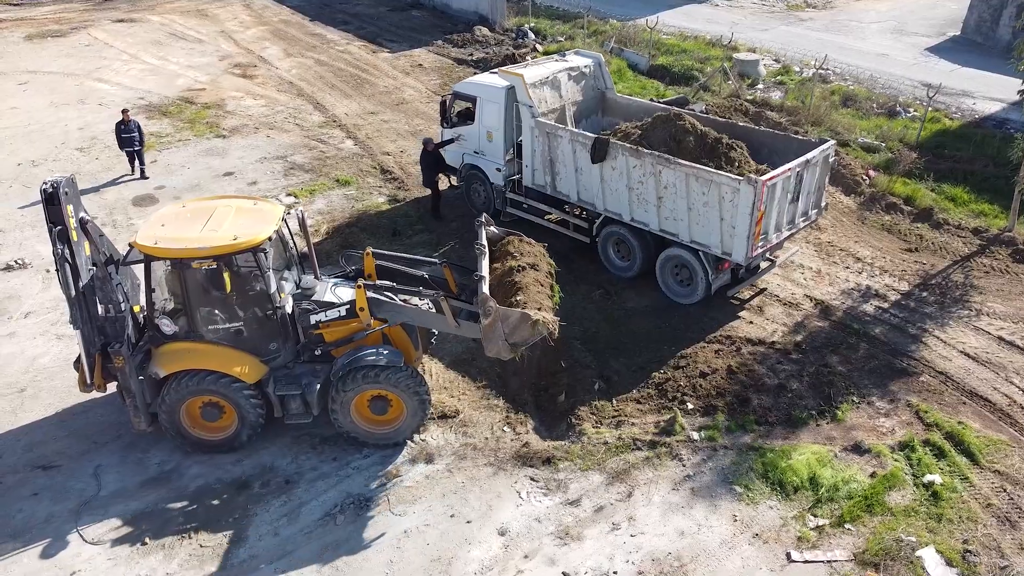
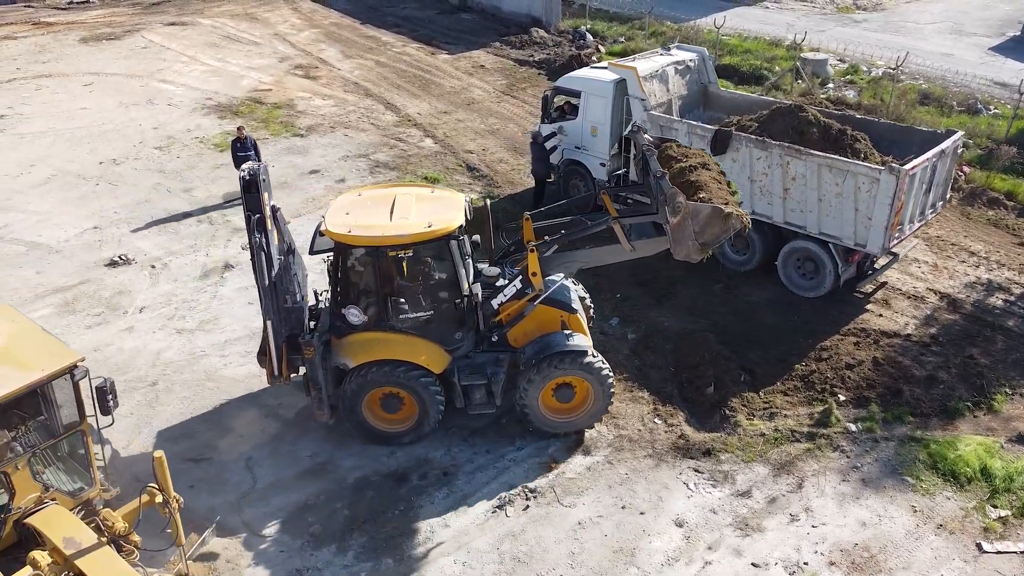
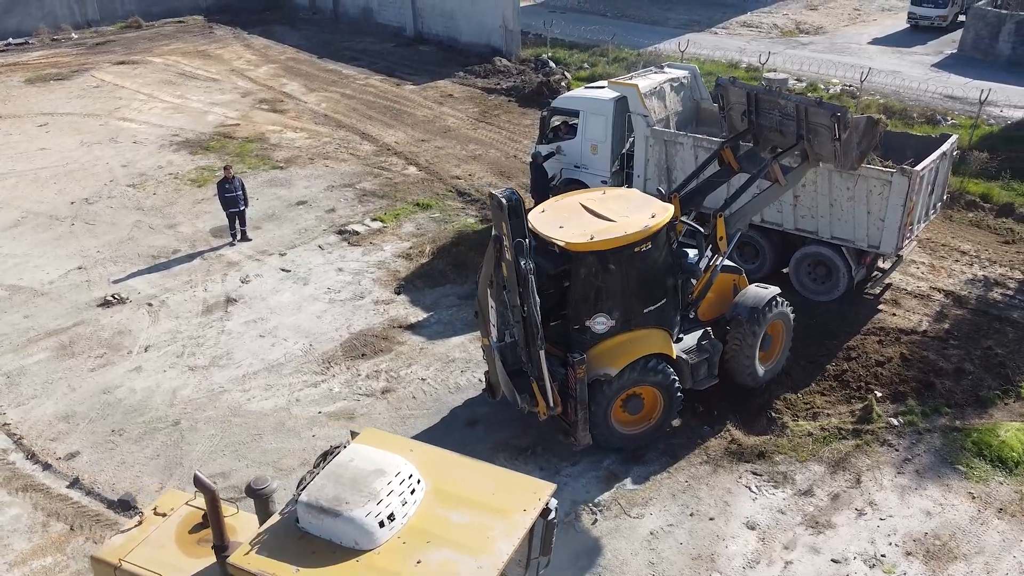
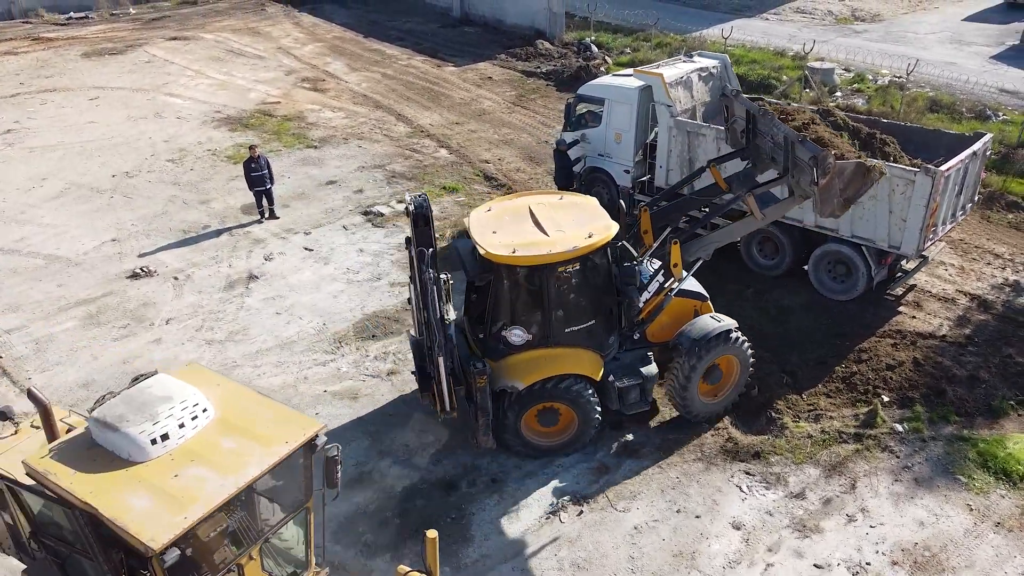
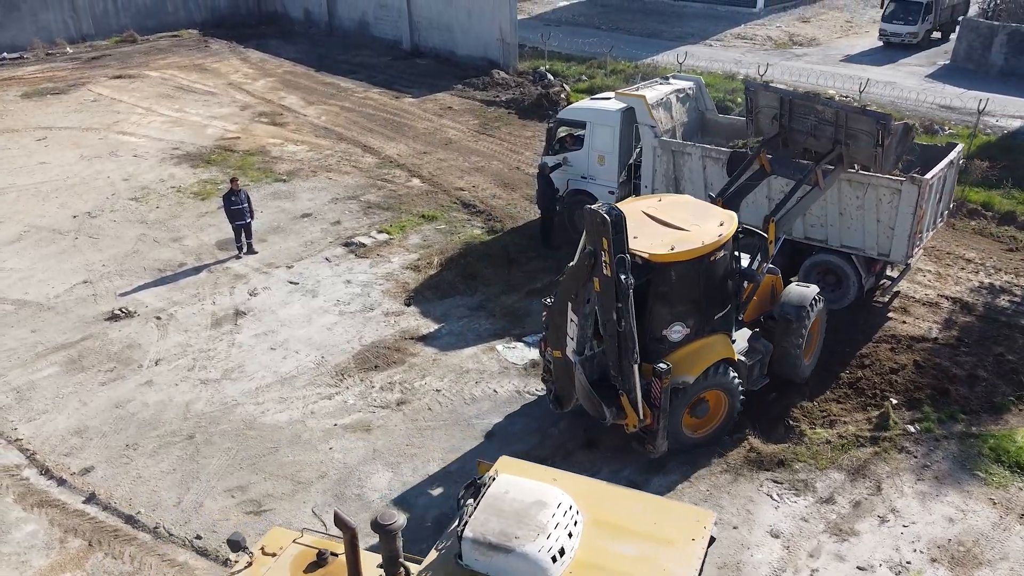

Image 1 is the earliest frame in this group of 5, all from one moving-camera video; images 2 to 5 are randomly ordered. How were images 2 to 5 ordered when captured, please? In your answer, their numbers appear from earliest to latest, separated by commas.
2, 4, 3, 5
